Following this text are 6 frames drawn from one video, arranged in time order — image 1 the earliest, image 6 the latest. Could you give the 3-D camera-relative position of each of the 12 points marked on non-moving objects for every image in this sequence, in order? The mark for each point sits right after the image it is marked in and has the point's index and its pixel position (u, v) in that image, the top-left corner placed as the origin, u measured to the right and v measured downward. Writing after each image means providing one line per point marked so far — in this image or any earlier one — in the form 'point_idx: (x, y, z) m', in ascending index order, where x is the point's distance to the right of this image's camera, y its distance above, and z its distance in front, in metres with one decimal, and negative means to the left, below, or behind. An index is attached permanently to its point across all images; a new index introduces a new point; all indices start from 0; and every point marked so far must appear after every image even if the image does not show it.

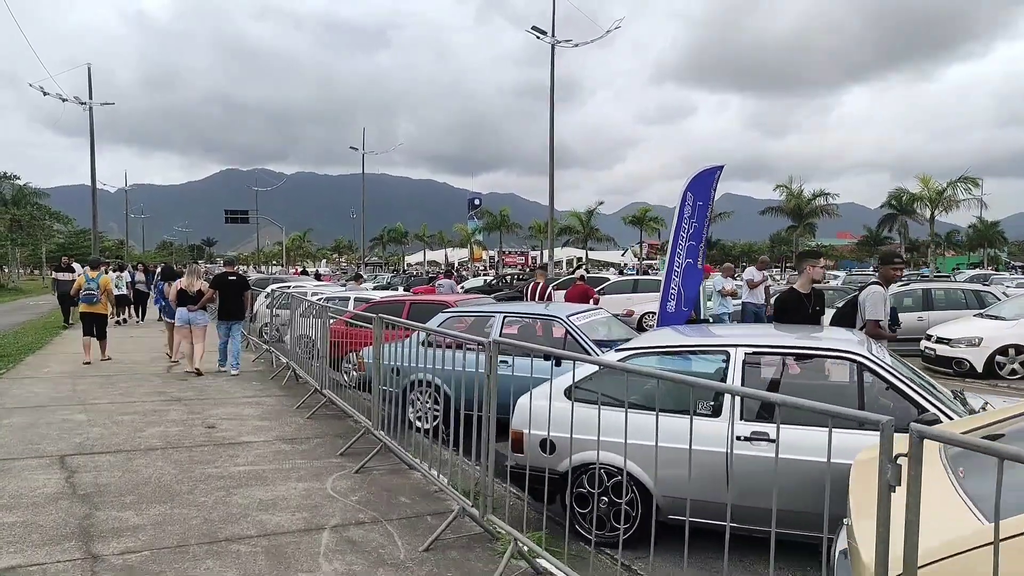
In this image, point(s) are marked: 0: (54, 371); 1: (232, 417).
0: (-6.3, -1.2, +10.0) m
1: (-2.8, -1.3, +7.2) m
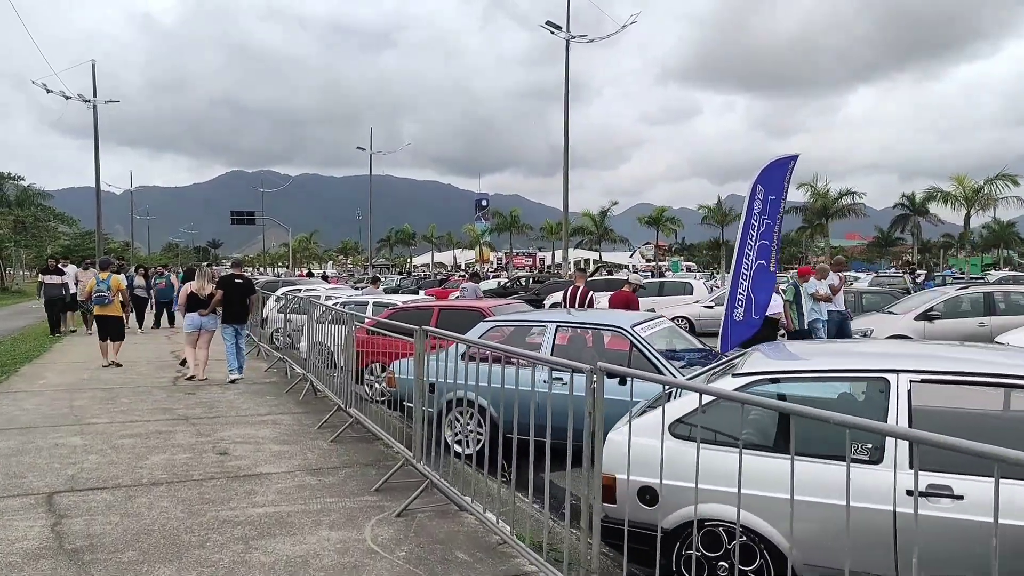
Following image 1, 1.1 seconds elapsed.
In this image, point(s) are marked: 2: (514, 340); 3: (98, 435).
0: (-5.9, -1.2, +9.1) m
1: (-2.4, -1.4, +6.4) m
2: (0.0, -0.5, +6.6) m
3: (-3.7, -1.3, +6.4) m
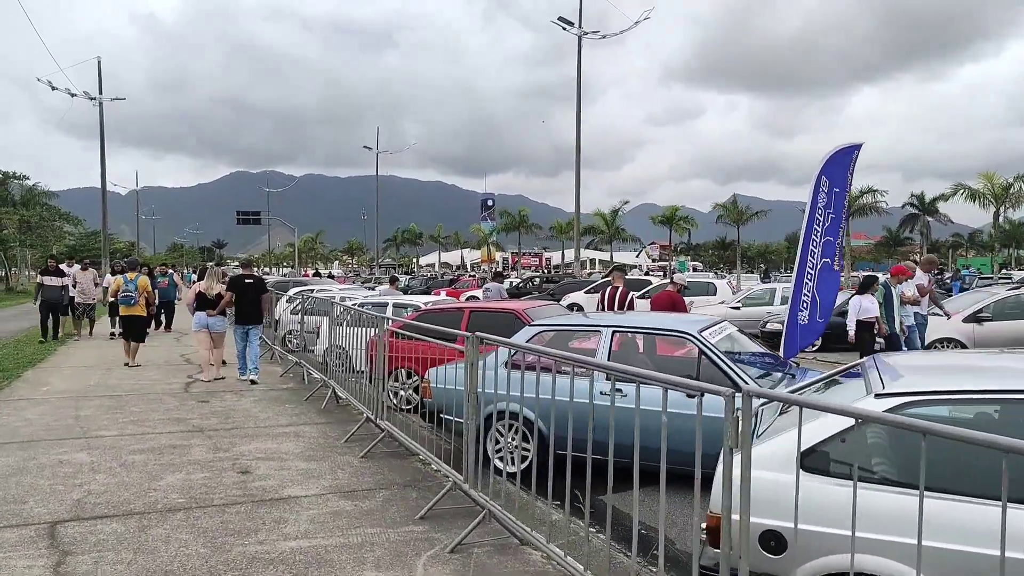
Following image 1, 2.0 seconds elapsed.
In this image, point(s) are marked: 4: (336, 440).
0: (-5.5, -1.2, +8.6) m
1: (-2.0, -1.4, +5.8) m
2: (+0.4, -0.5, +6.1) m
3: (-3.3, -1.3, +5.8) m
4: (-1.6, -1.4, +6.4) m
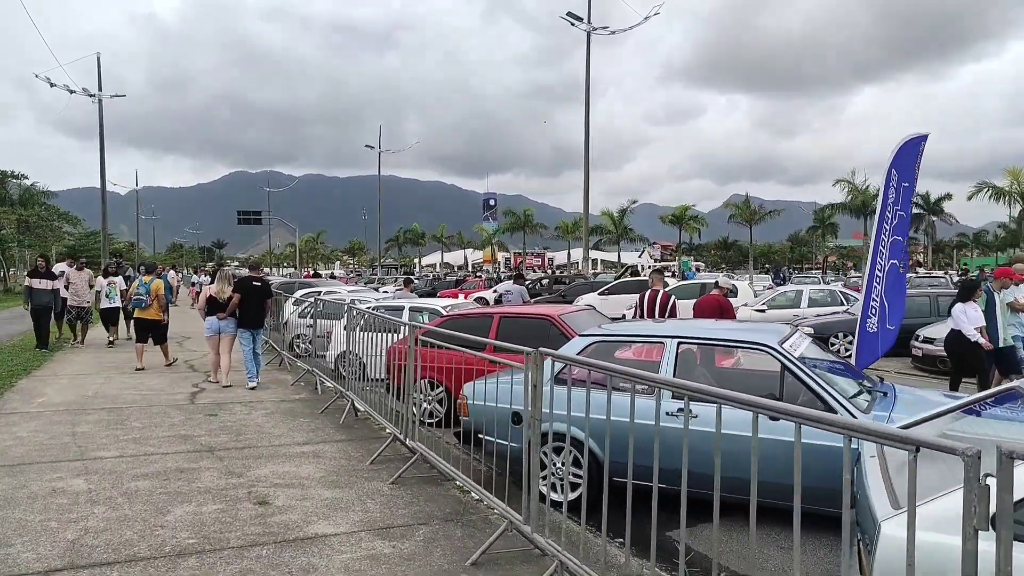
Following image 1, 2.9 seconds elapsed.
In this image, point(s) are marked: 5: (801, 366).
0: (-5.1, -1.3, +8.0) m
1: (-1.6, -1.4, +5.2) m
2: (+0.8, -0.5, +5.4) m
3: (-2.9, -1.4, +5.2) m
4: (-1.2, -1.4, +5.8) m
5: (+1.9, -0.5, +4.7) m
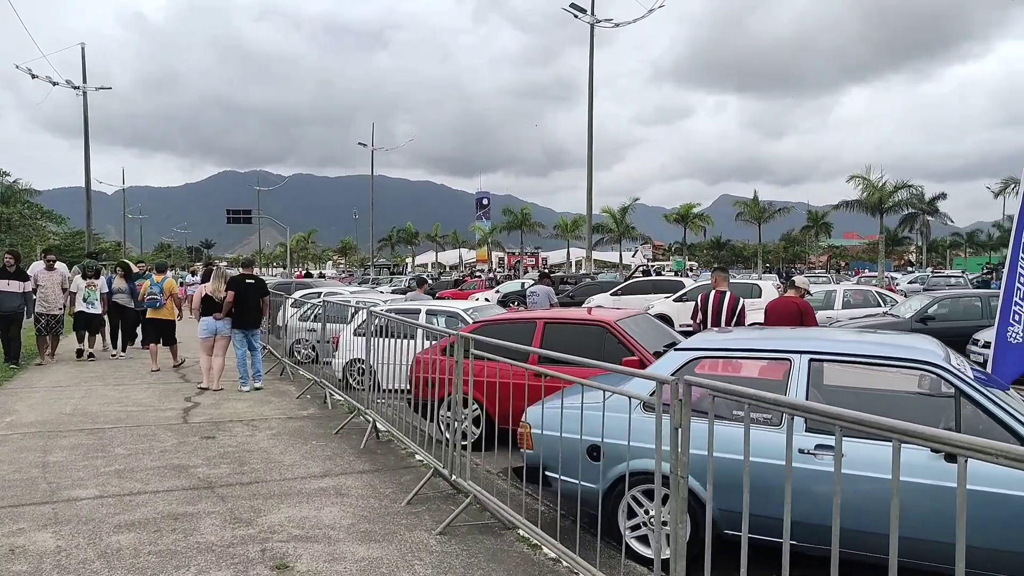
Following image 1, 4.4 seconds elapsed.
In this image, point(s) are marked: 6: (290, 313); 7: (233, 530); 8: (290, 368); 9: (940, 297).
0: (-4.7, -1.3, +6.9) m
1: (-1.2, -1.4, +4.1) m
2: (+1.2, -0.5, +4.4) m
3: (-2.5, -1.4, +4.1) m
4: (-0.8, -1.4, +4.8) m
5: (+2.3, -0.5, +3.7) m
6: (-3.4, -0.4, +11.3) m
7: (-1.6, -1.4, +4.2) m
8: (-3.4, -1.3, +11.2) m
9: (+7.5, -0.2, +12.6) m
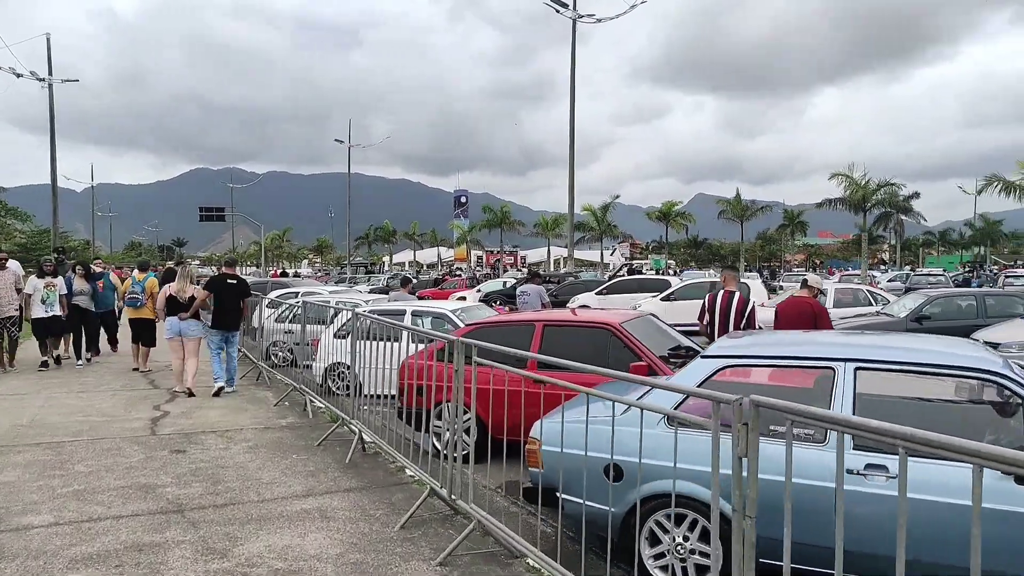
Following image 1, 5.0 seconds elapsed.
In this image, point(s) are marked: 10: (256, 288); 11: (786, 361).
0: (-4.7, -1.3, +6.3) m
1: (-1.1, -1.4, +3.7) m
2: (+1.2, -0.5, +4.0) m
3: (-2.4, -1.4, +3.6) m
4: (-0.8, -1.4, +4.3) m
5: (+2.4, -0.5, +3.3) m
6: (-3.6, -0.4, +10.8) m
7: (-1.6, -1.4, +3.7) m
8: (-3.6, -1.3, +10.7) m
9: (+7.3, -0.1, +12.4) m
10: (-6.5, 0.0, +18.3) m
11: (+1.4, -0.4, +3.8) m
